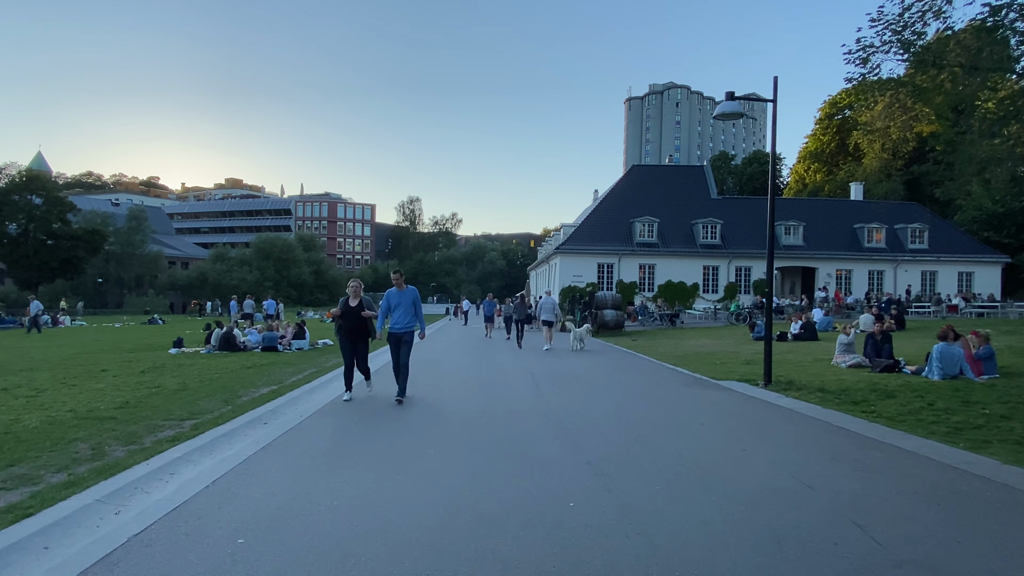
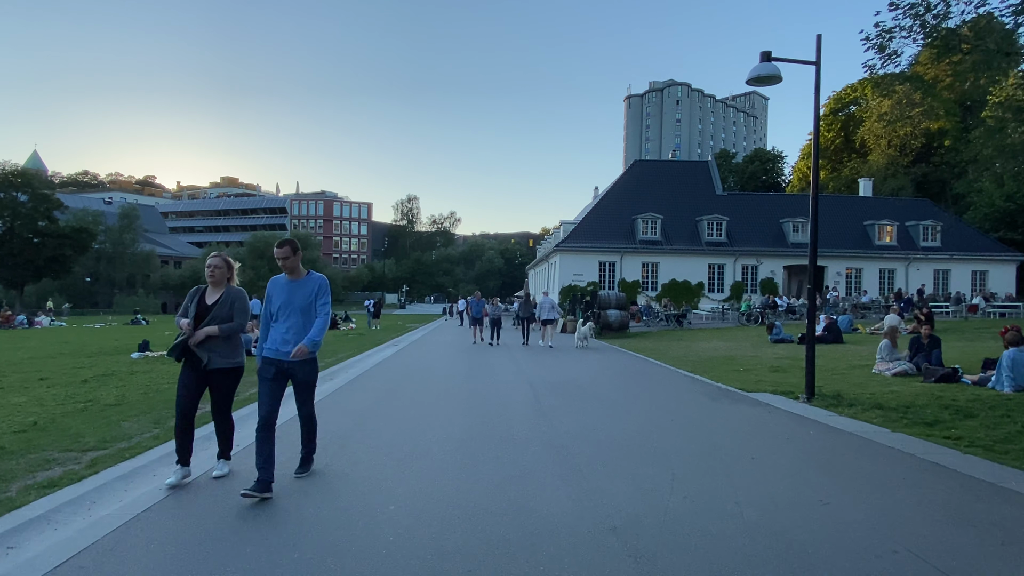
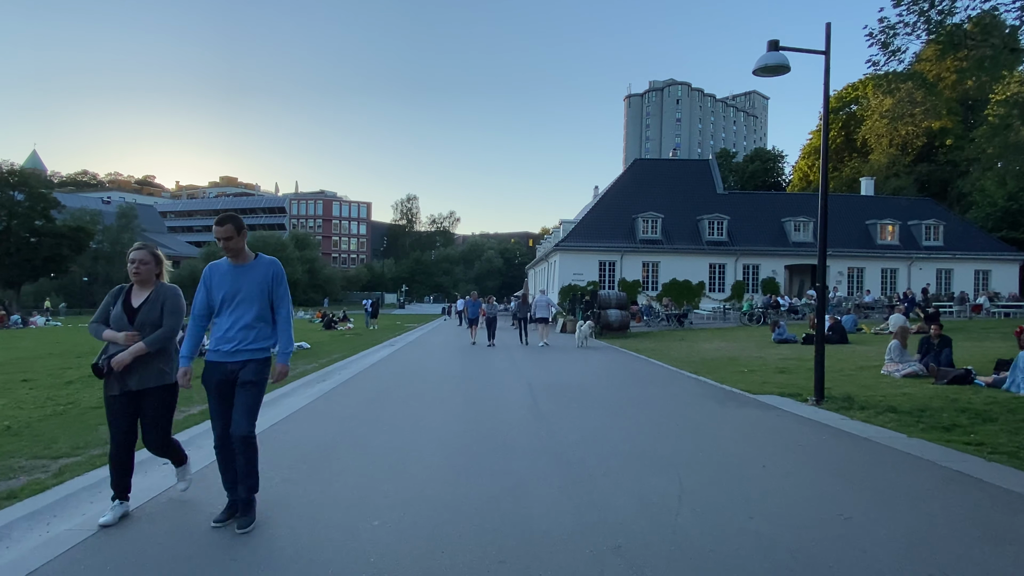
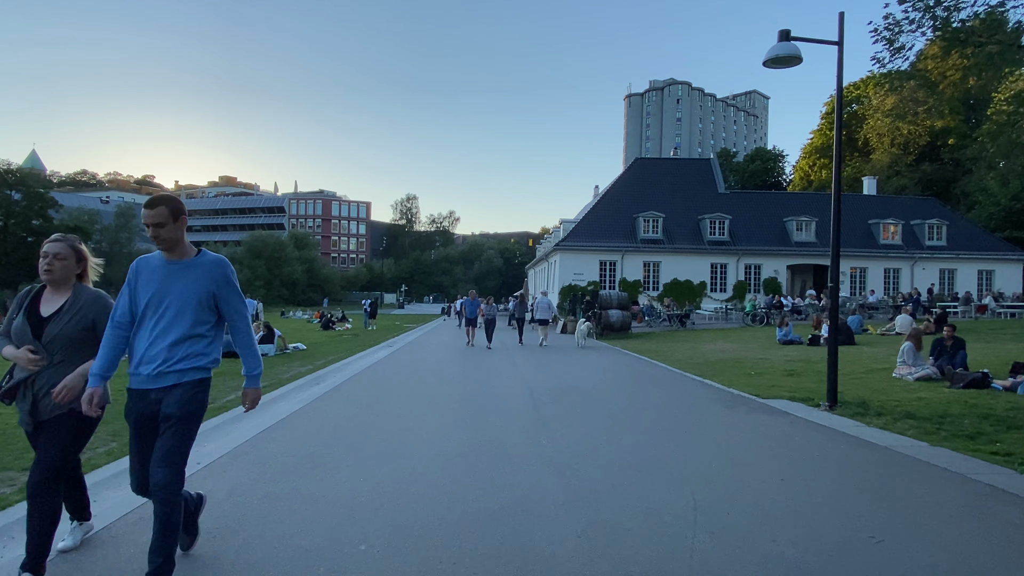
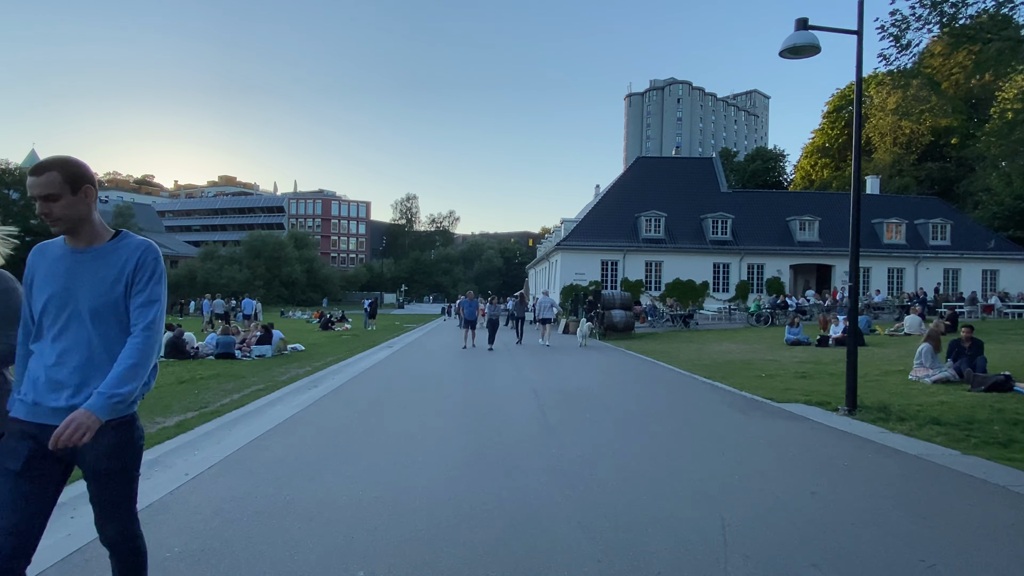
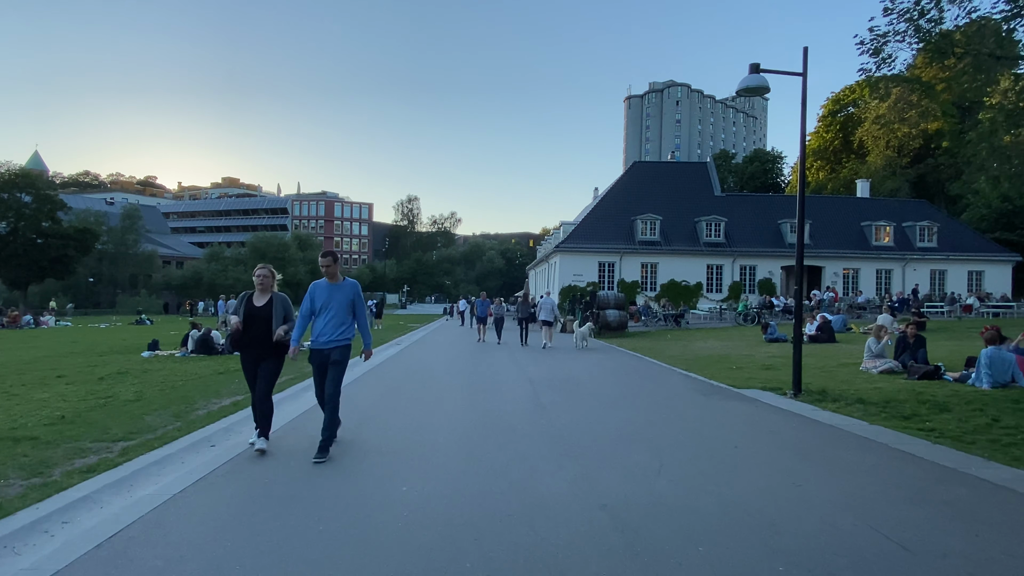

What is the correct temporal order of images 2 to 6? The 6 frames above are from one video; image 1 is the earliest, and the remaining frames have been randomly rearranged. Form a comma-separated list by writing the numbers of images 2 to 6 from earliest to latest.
6, 2, 3, 4, 5
